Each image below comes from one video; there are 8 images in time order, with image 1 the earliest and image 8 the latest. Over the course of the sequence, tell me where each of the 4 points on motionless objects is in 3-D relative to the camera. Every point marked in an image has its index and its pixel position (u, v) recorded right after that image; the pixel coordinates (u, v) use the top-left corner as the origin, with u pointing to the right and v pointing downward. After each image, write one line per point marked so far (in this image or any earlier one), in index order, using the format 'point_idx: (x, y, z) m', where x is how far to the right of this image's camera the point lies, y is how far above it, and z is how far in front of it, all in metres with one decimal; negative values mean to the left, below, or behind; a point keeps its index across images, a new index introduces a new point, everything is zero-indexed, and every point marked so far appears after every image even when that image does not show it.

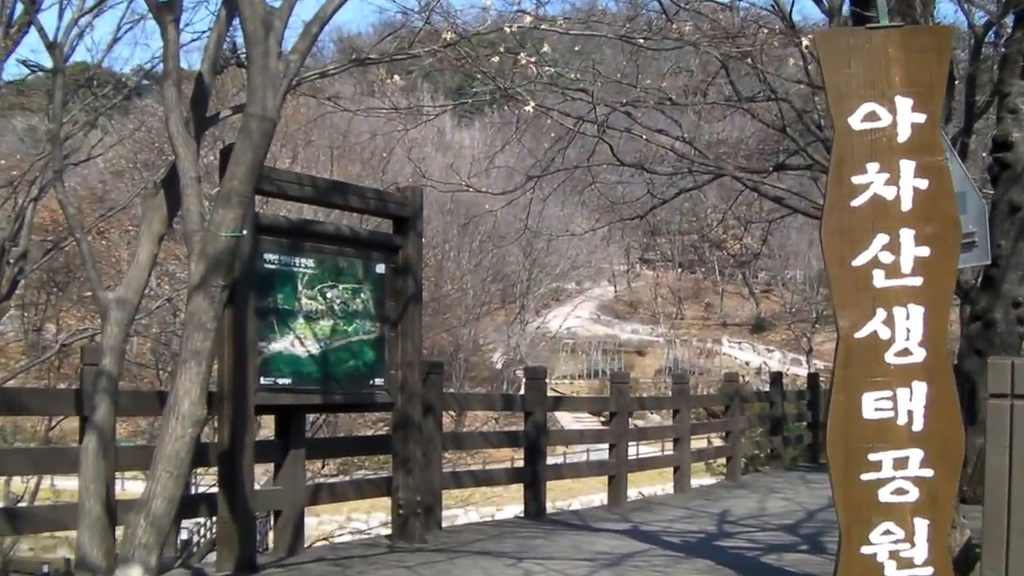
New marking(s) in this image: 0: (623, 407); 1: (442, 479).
0: (+1.1, -1.1, +12.1) m
1: (-0.5, -1.5, +9.6) m
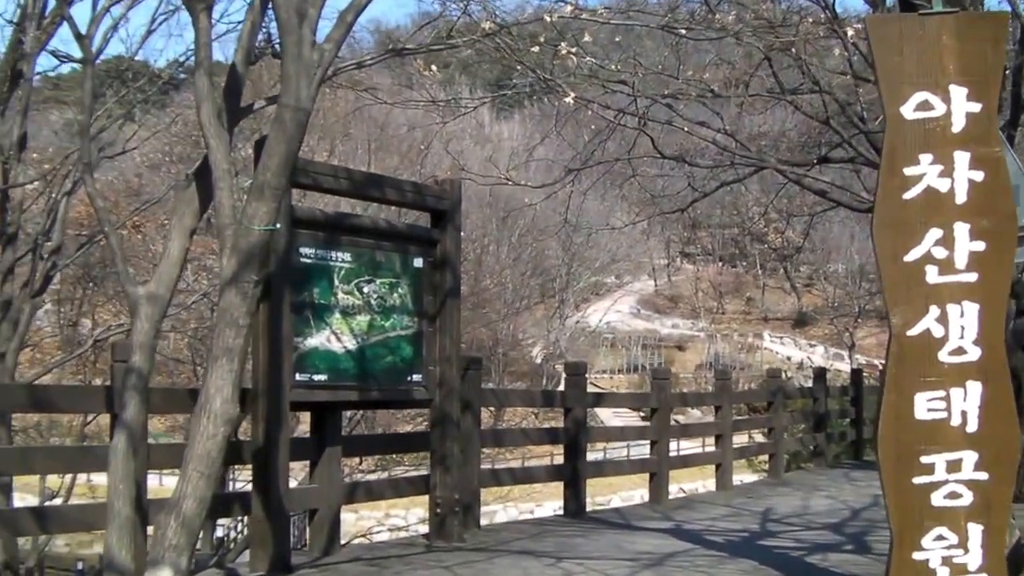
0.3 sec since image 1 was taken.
0: (+1.4, -1.1, +12.0) m
1: (-0.2, -1.4, +9.5) m
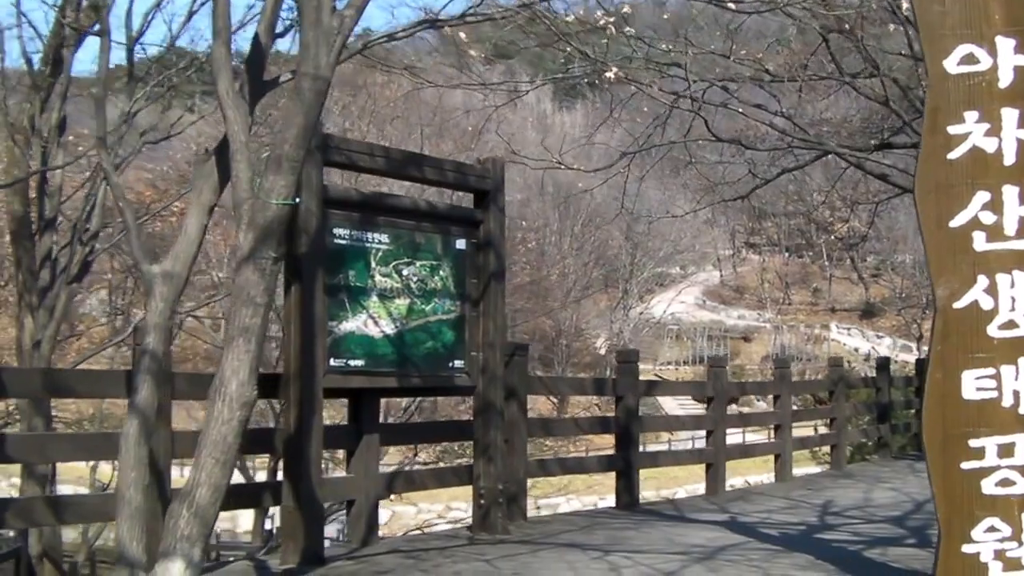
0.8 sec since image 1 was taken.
0: (+1.9, -1.0, +11.6) m
1: (+0.1, -1.3, +9.2) m
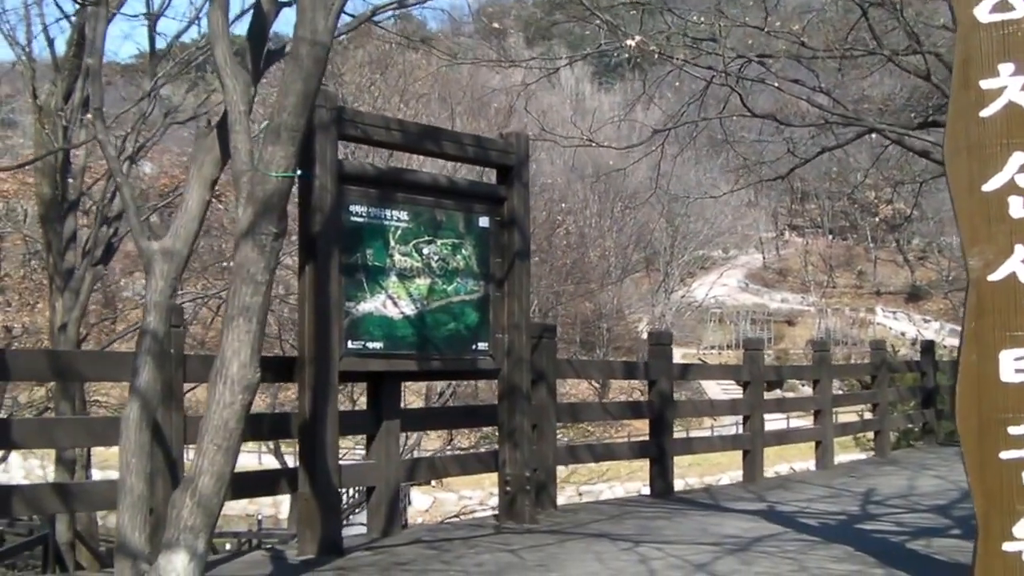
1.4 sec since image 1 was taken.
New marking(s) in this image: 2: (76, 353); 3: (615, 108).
0: (+2.2, -0.8, +11.2) m
1: (+0.3, -1.2, +8.9) m
2: (-2.0, -0.3, +5.6) m
3: (+1.3, +2.3, +15.8) m
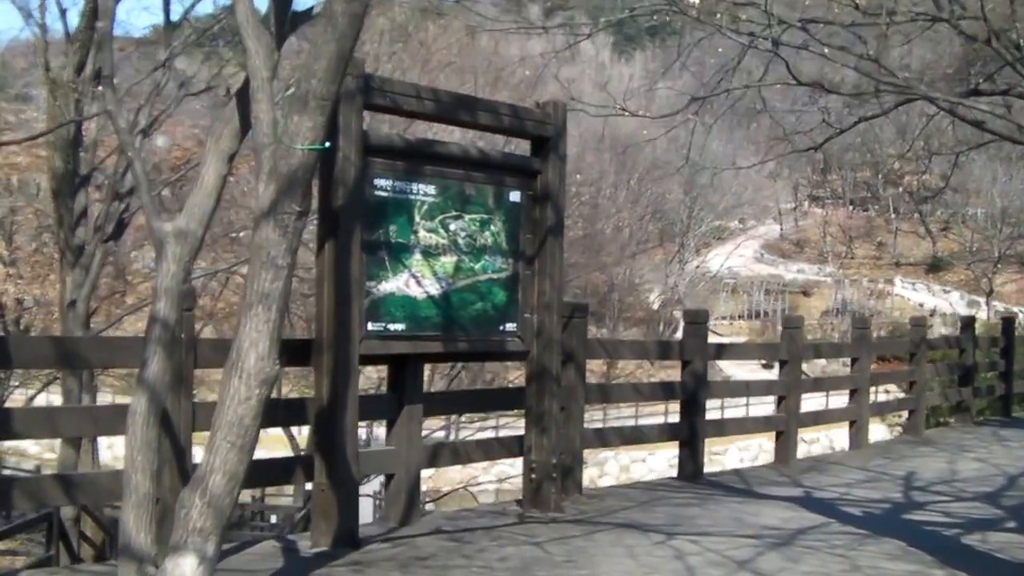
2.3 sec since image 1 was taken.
0: (+2.4, -0.6, +10.8) m
1: (+0.5, -1.0, +8.6) m
2: (-1.8, -0.2, +5.3) m
3: (+1.6, +2.6, +15.4) m
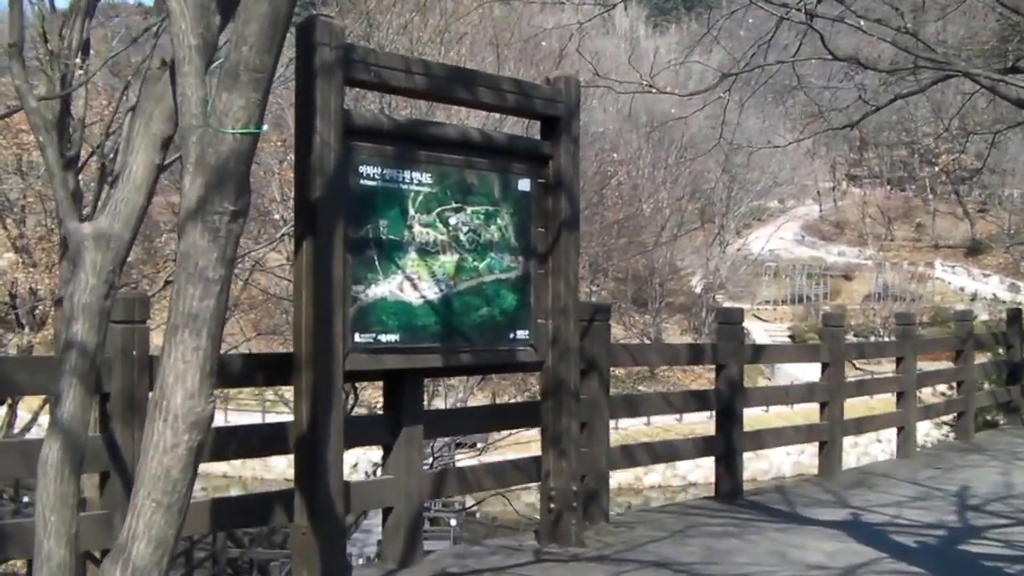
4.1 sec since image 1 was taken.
0: (+2.6, -0.5, +9.9) m
1: (+0.6, -1.0, +7.7) m
2: (-1.8, -0.3, +4.4) m
3: (+1.9, +2.7, +14.4) m
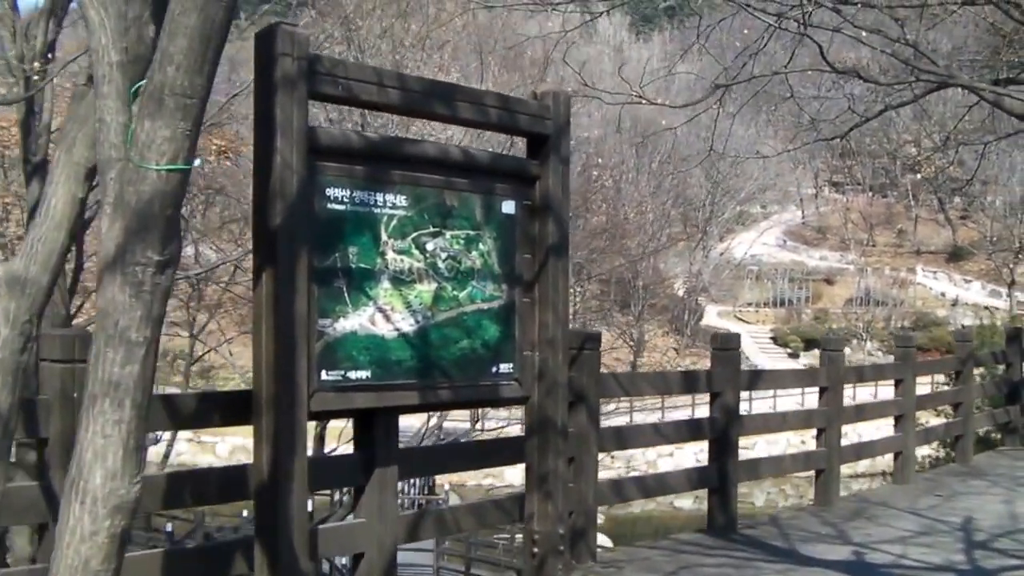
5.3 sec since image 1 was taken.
0: (+2.4, -0.7, +9.4) m
1: (+0.5, -1.1, +7.2) m
2: (-1.9, -0.4, +3.9) m
3: (+1.7, +2.5, +13.9) m
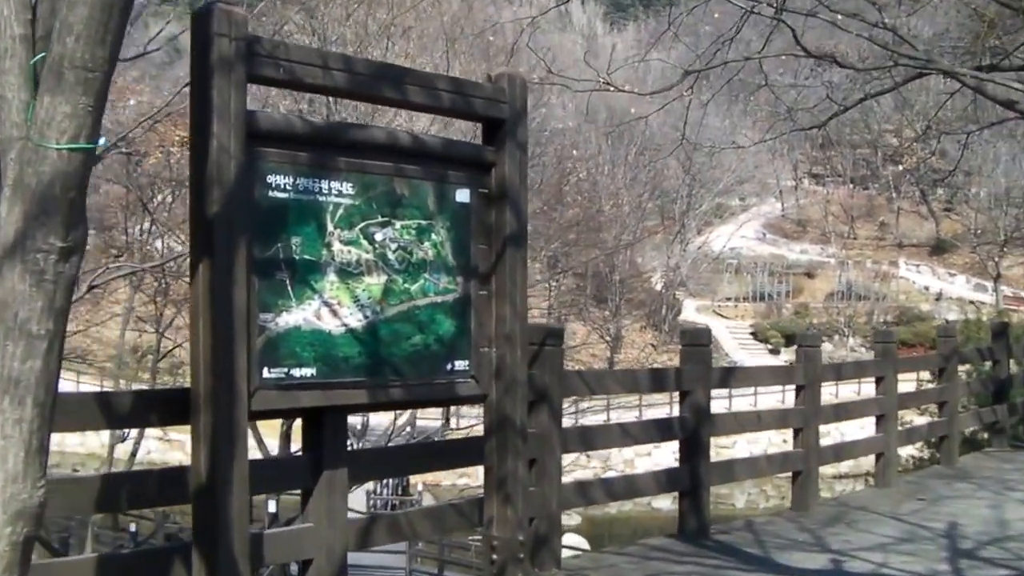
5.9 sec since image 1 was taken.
0: (+2.2, -0.7, +9.2) m
1: (+0.3, -1.1, +6.9) m
2: (-2.0, -0.4, +3.6) m
3: (+1.4, +2.6, +13.7) m
